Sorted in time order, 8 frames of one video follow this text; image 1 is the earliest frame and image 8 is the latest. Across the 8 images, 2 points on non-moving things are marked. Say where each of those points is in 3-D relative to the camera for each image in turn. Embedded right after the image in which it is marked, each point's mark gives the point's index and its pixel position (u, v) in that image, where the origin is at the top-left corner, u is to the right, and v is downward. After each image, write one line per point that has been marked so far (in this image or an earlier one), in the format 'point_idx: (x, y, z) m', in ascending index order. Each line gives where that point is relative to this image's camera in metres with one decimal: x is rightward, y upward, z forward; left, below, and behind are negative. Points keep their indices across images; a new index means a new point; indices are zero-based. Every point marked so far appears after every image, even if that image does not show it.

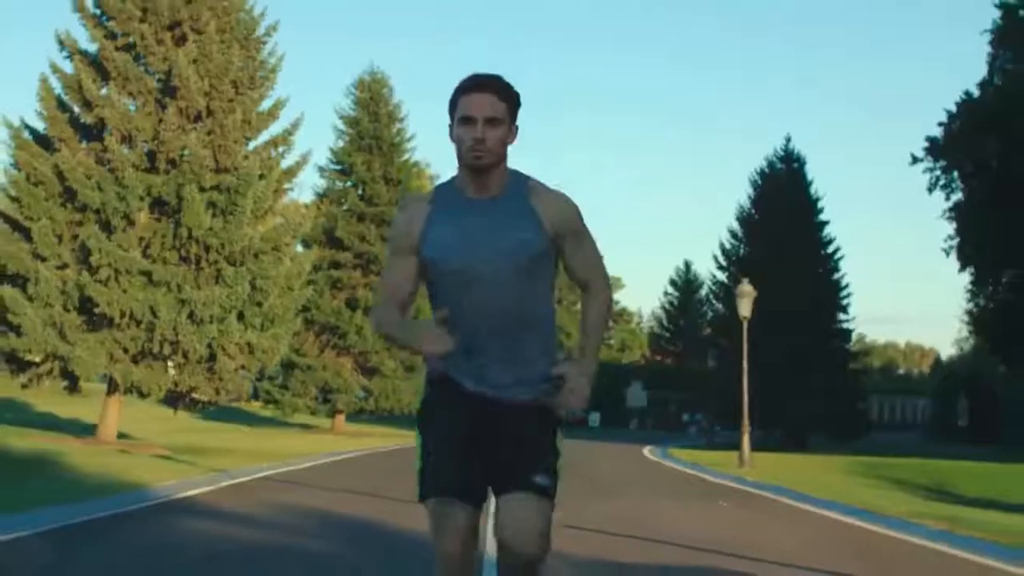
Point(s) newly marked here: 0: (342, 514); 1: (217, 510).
0: (-1.7, -2.4, +15.6) m
1: (-3.2, -2.4, +16.3) m
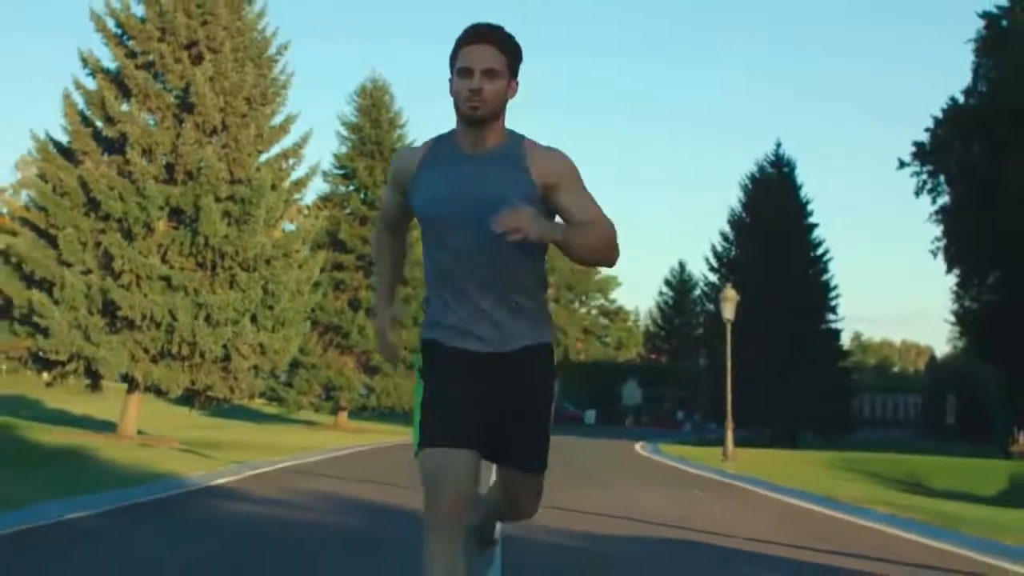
0: (-1.8, -2.5, +17.5) m
1: (-3.2, -2.5, +18.1) m
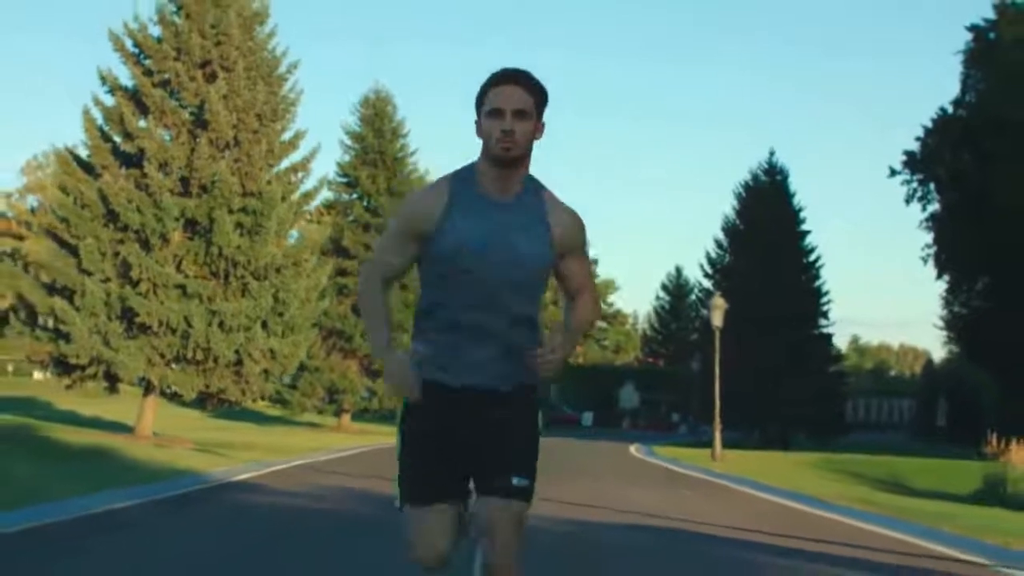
0: (-1.8, -2.6, +19.0) m
1: (-3.2, -2.7, +19.7) m
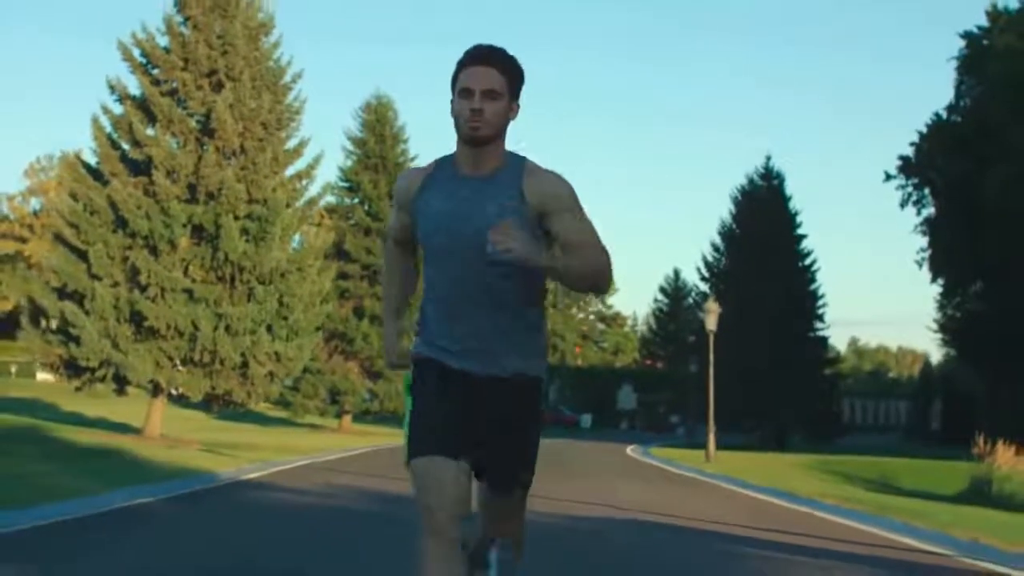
0: (-1.8, -2.7, +19.8) m
1: (-3.3, -2.7, +20.5) m
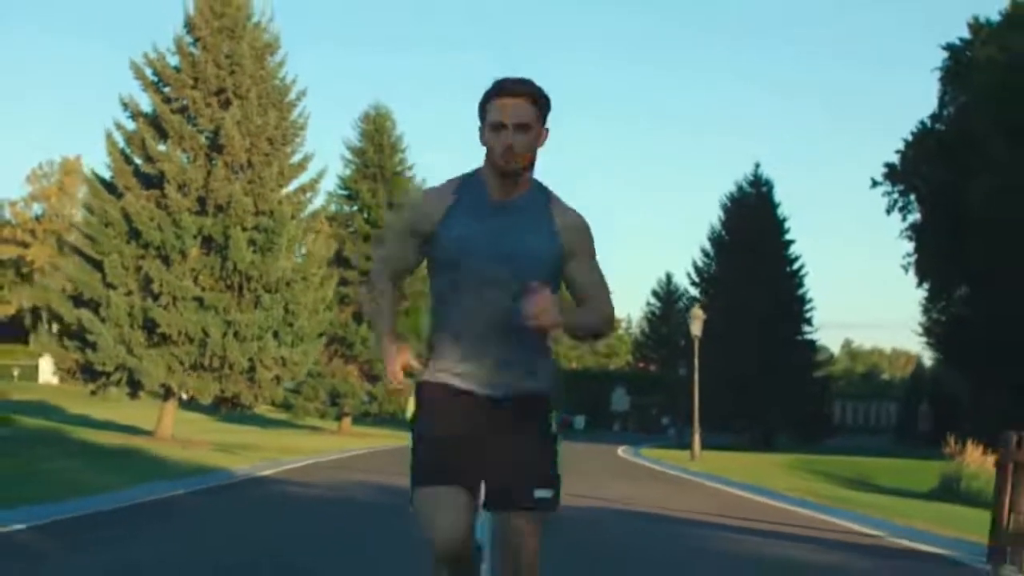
0: (-1.9, -2.9, +21.5) m
1: (-3.4, -2.9, +22.2) m
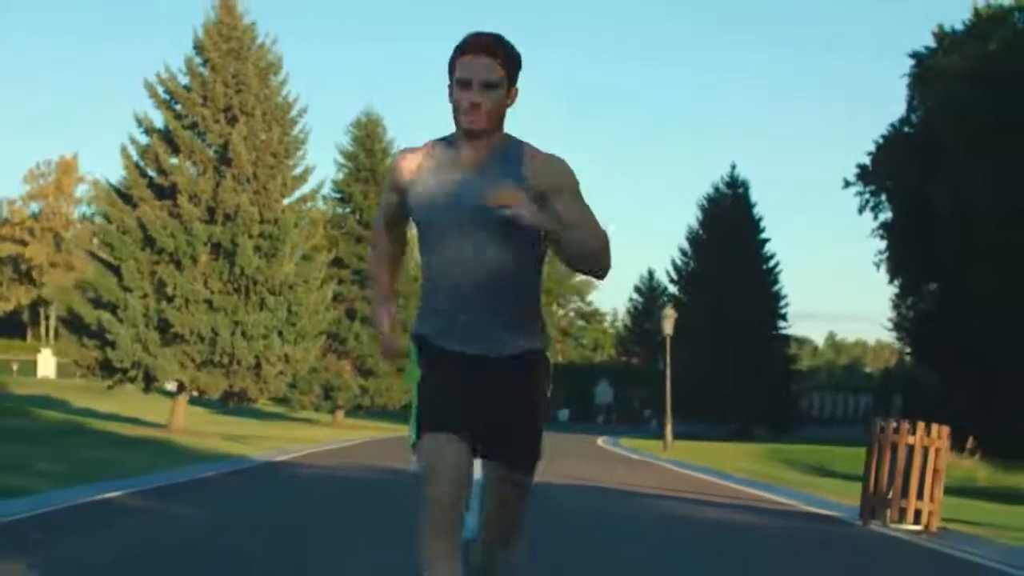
0: (-2.2, -3.0, +24.5) m
1: (-3.6, -3.0, +25.1) m
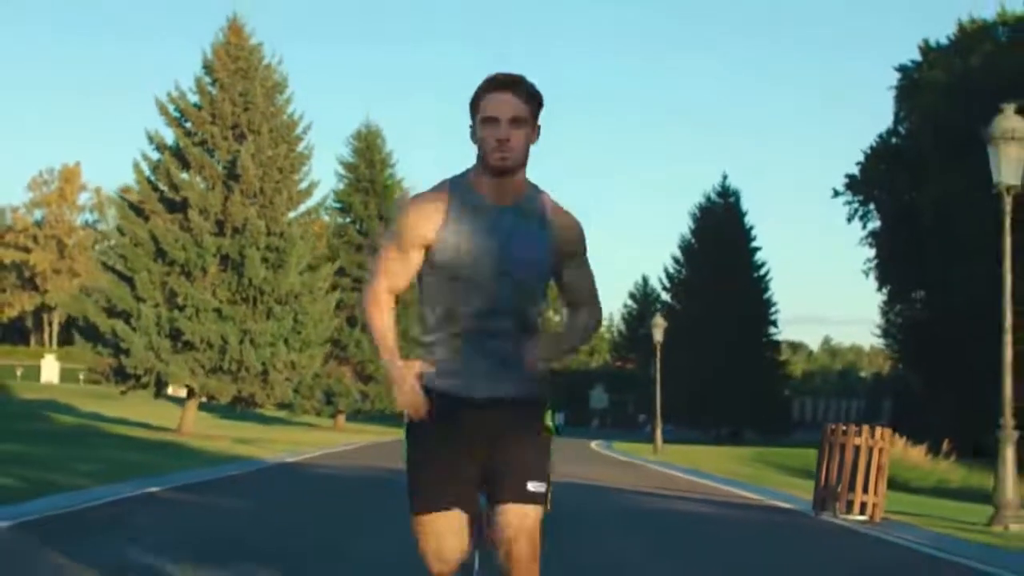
0: (-2.3, -3.3, +26.2) m
1: (-3.7, -3.3, +26.8) m
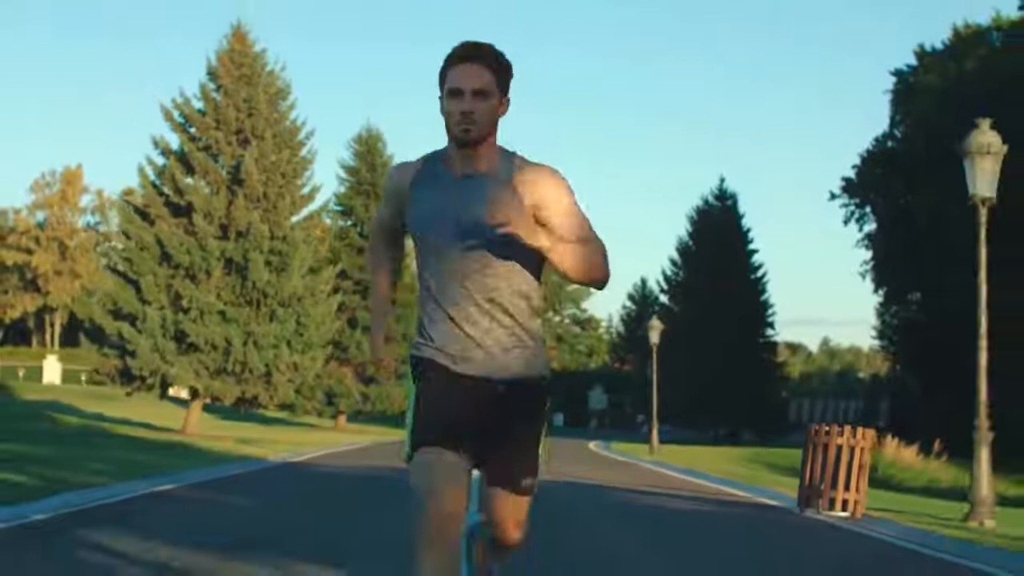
0: (-2.3, -3.3, +26.8) m
1: (-3.7, -3.3, +27.5) m
